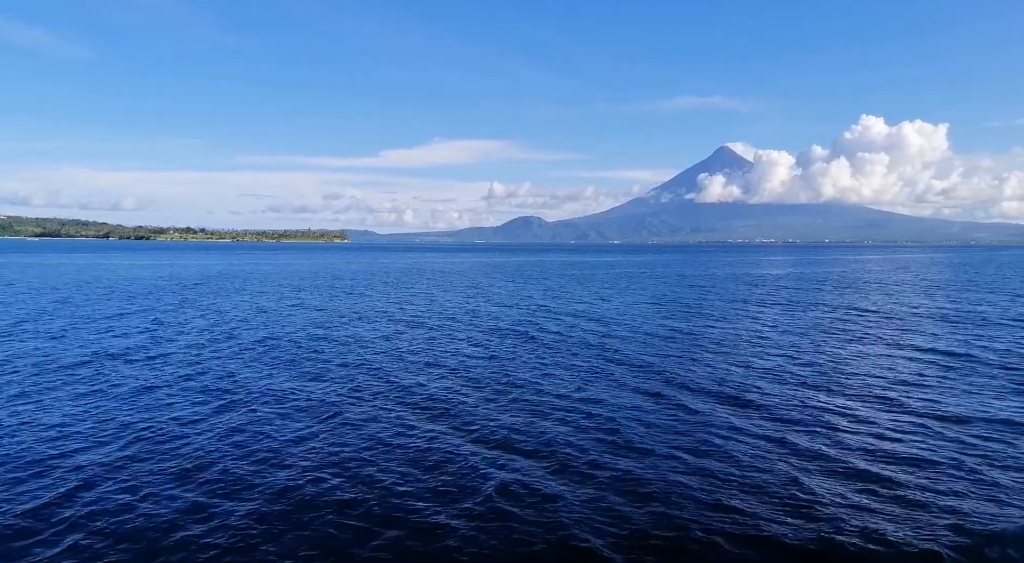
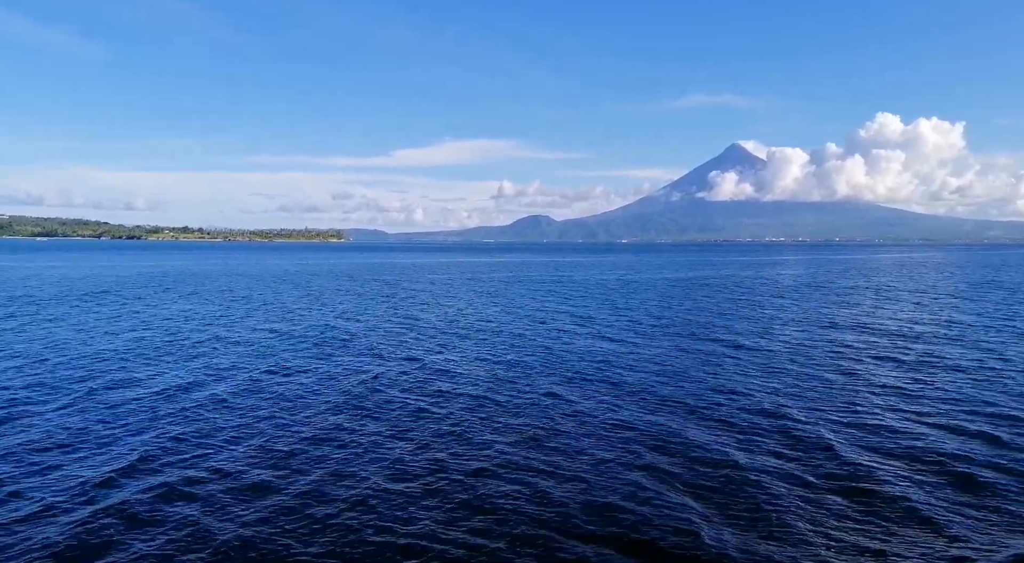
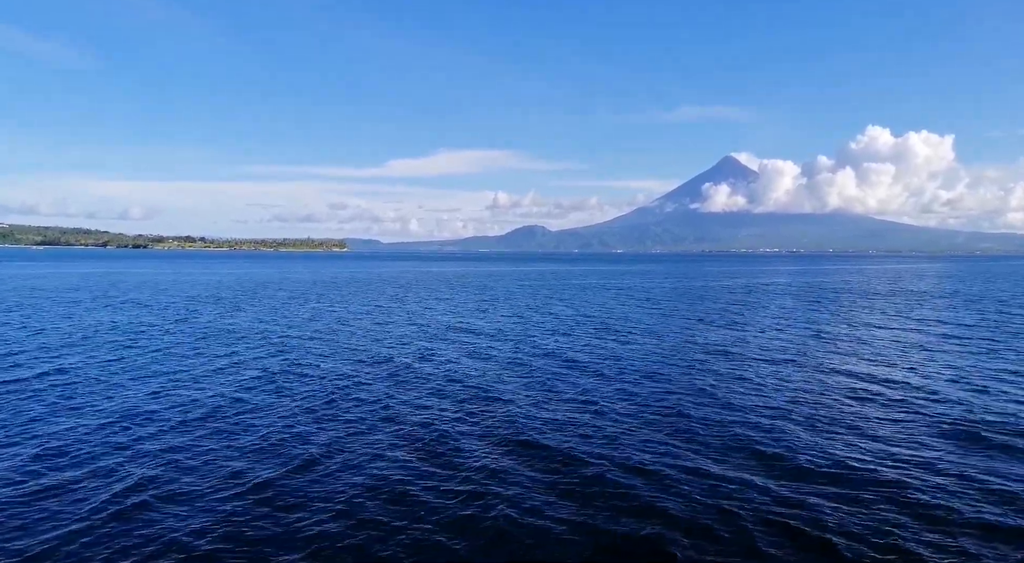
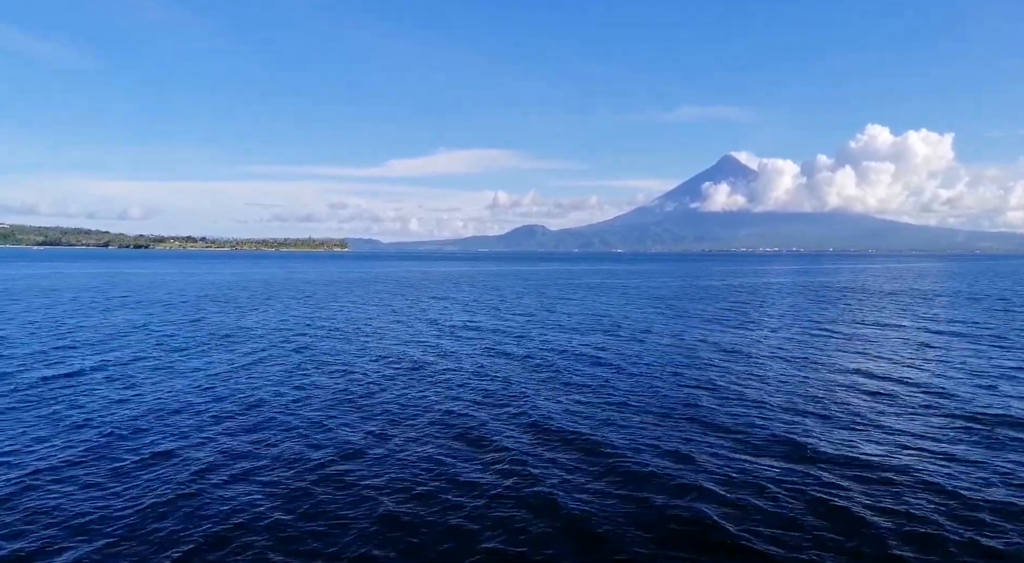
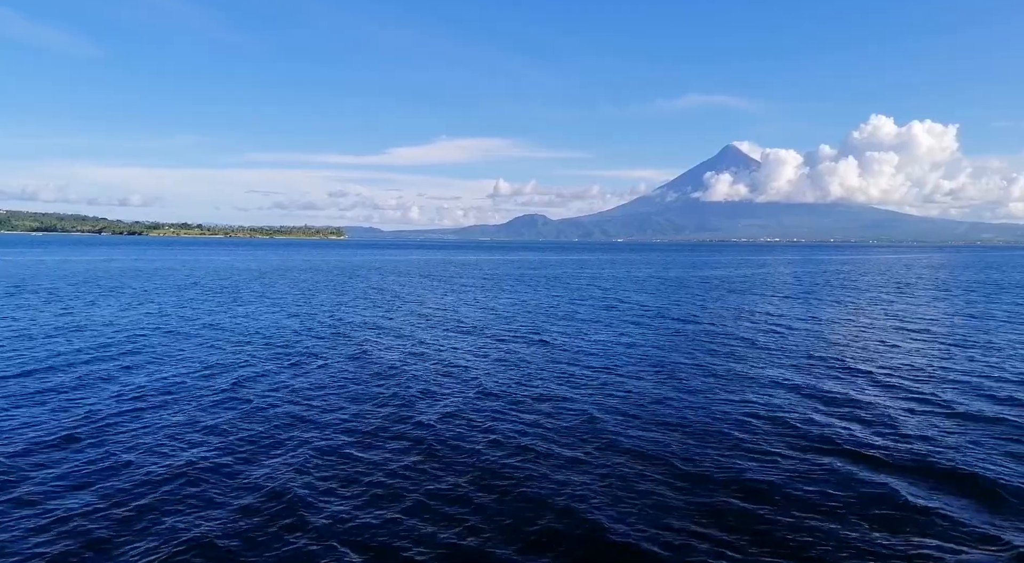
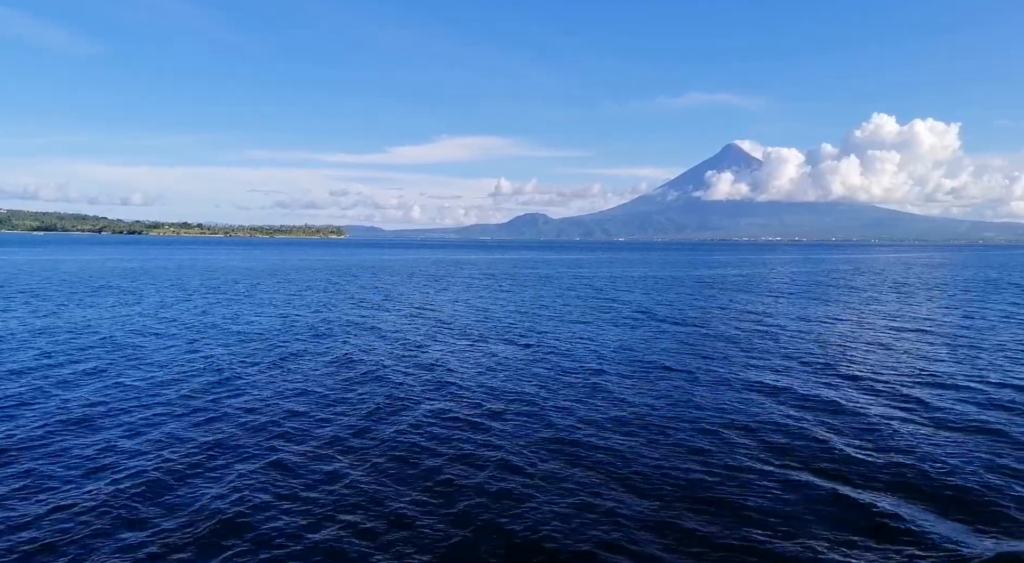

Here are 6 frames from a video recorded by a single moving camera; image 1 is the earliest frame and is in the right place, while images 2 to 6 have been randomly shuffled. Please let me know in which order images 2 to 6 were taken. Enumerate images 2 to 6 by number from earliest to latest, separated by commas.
4, 3, 5, 6, 2
